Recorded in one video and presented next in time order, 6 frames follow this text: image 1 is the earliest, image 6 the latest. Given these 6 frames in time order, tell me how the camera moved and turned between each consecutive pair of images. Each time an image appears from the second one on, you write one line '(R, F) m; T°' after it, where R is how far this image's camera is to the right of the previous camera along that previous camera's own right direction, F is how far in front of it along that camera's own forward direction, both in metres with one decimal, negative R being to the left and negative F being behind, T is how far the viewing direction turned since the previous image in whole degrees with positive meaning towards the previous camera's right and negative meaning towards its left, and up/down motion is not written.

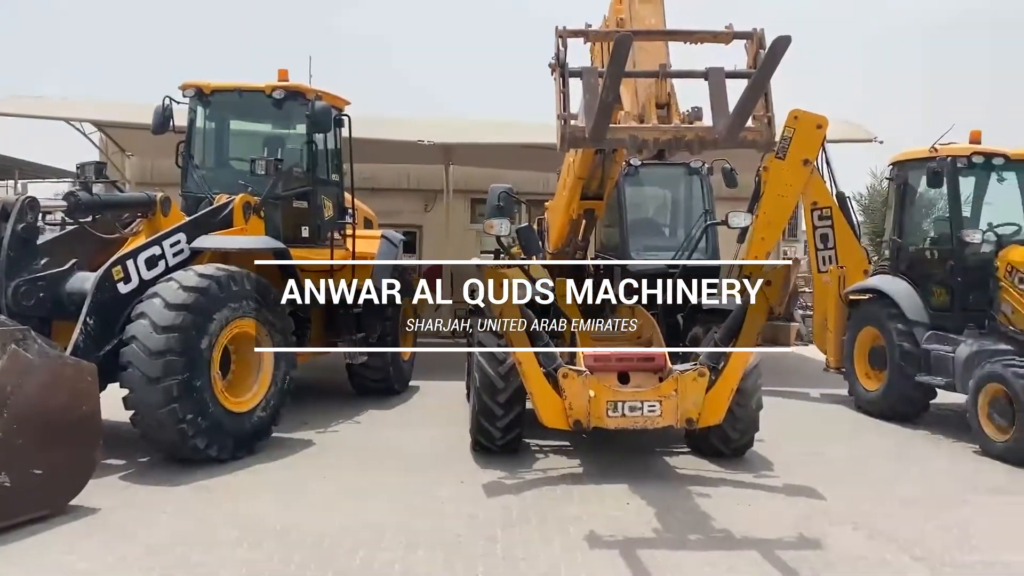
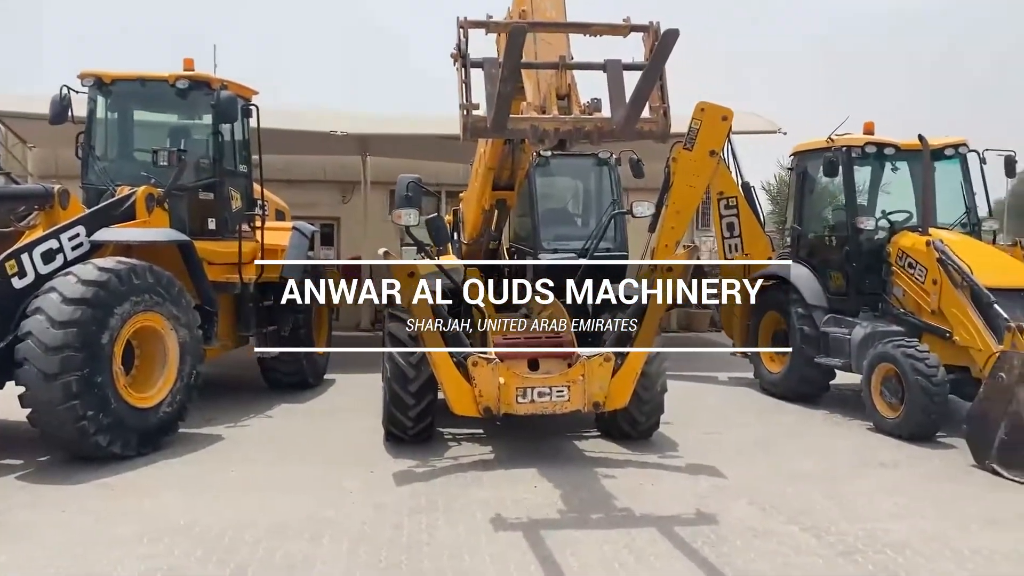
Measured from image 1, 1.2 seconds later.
(+0.1, -0.1) m; +5°
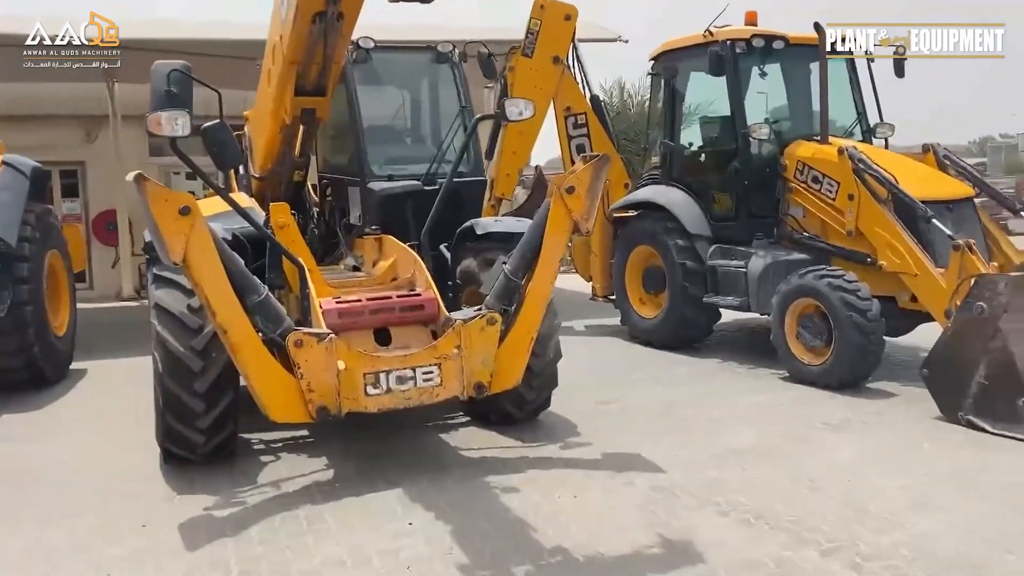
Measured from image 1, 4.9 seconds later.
(-0.2, +1.8) m; +14°
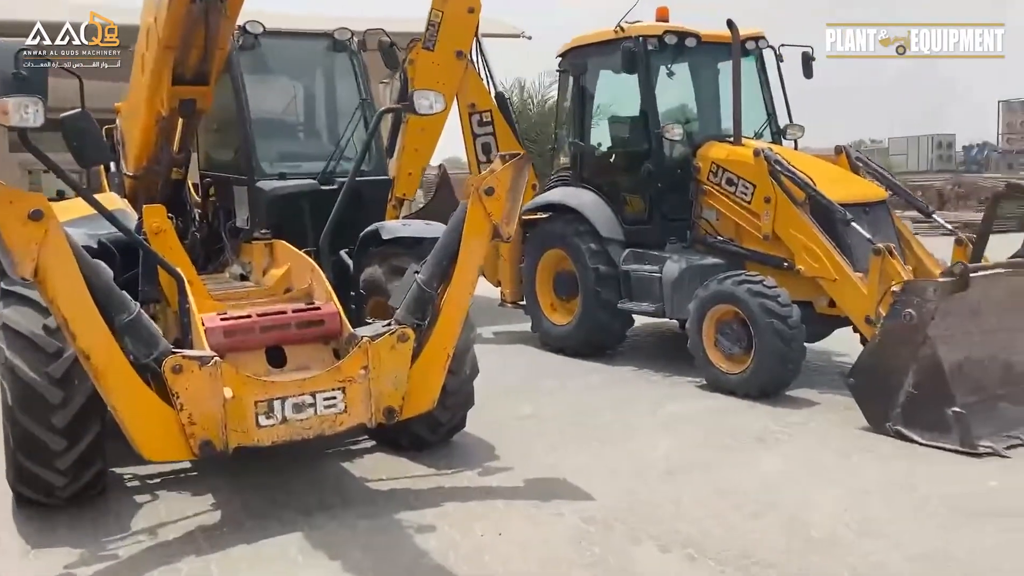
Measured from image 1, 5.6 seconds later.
(-0.1, +0.4) m; +7°
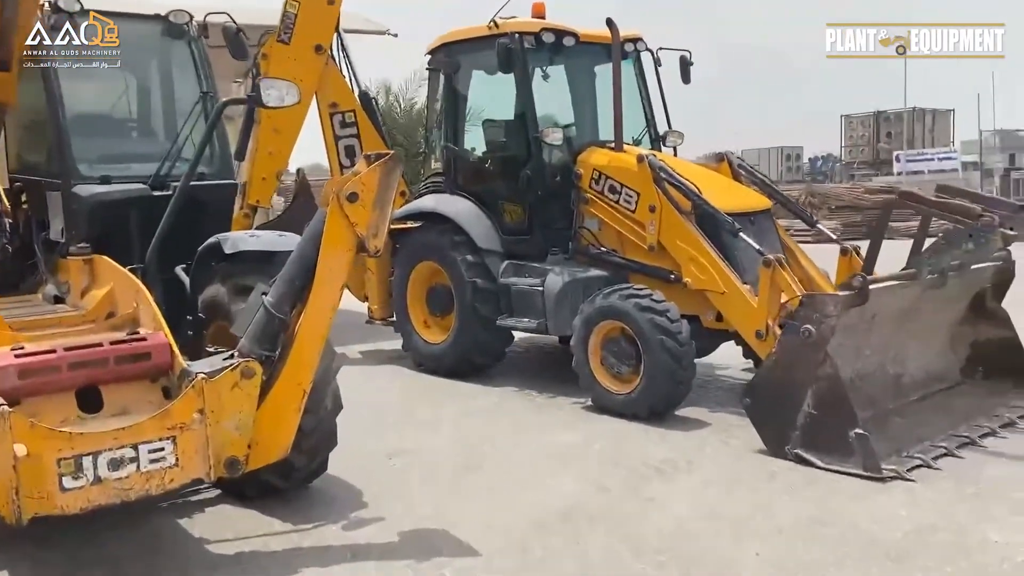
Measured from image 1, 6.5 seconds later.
(0.0, +0.5) m; +8°
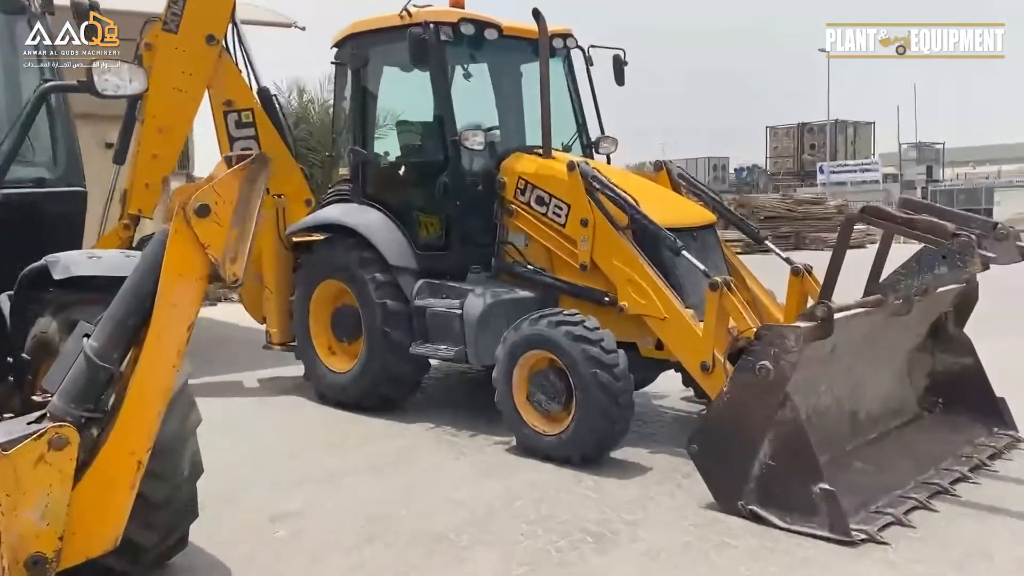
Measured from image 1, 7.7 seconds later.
(+0.1, +0.6) m; +5°
